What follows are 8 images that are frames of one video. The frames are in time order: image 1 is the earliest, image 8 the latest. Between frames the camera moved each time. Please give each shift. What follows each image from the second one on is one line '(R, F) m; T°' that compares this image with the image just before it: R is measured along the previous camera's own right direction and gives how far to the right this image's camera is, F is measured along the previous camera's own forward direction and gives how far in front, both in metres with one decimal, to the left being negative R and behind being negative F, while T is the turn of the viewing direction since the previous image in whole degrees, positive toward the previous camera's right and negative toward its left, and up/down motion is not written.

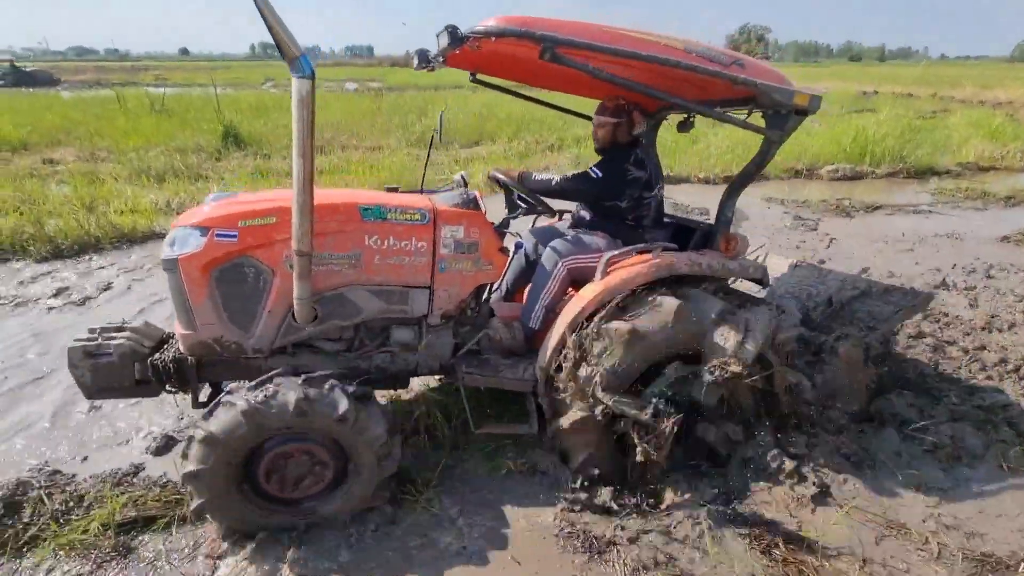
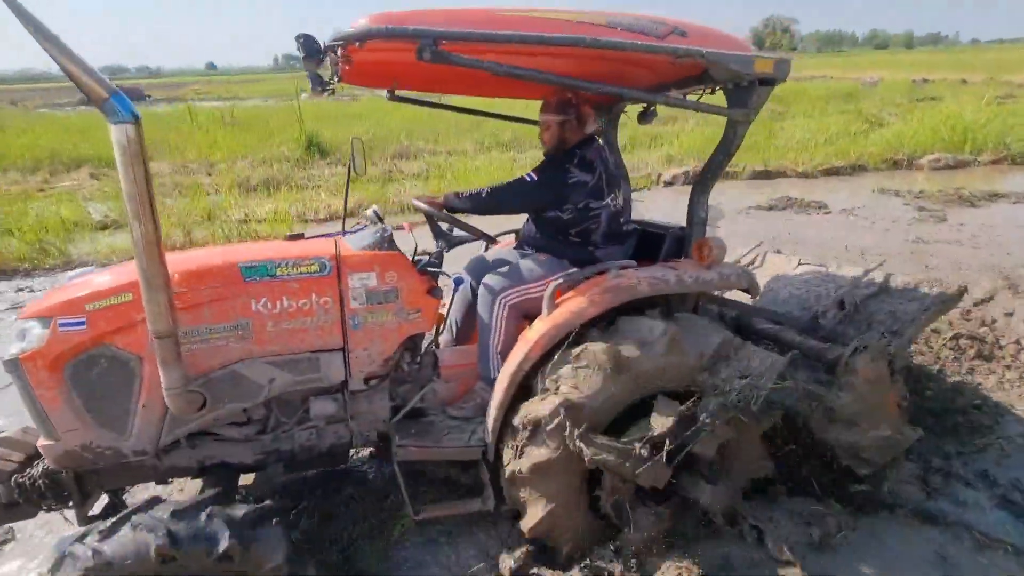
(+0.2, +0.2) m; -4°
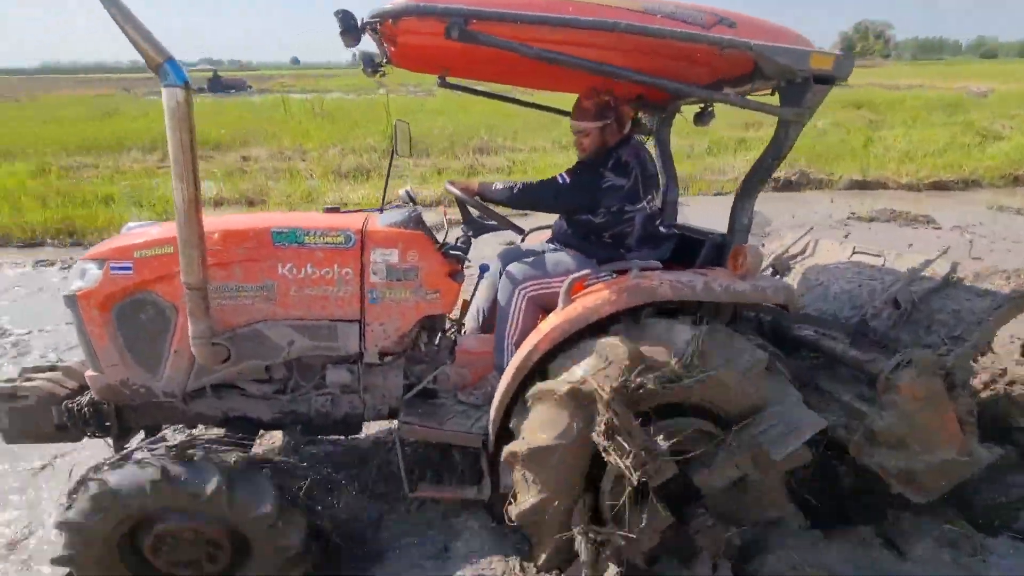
(+0.1, 0.0) m; -7°
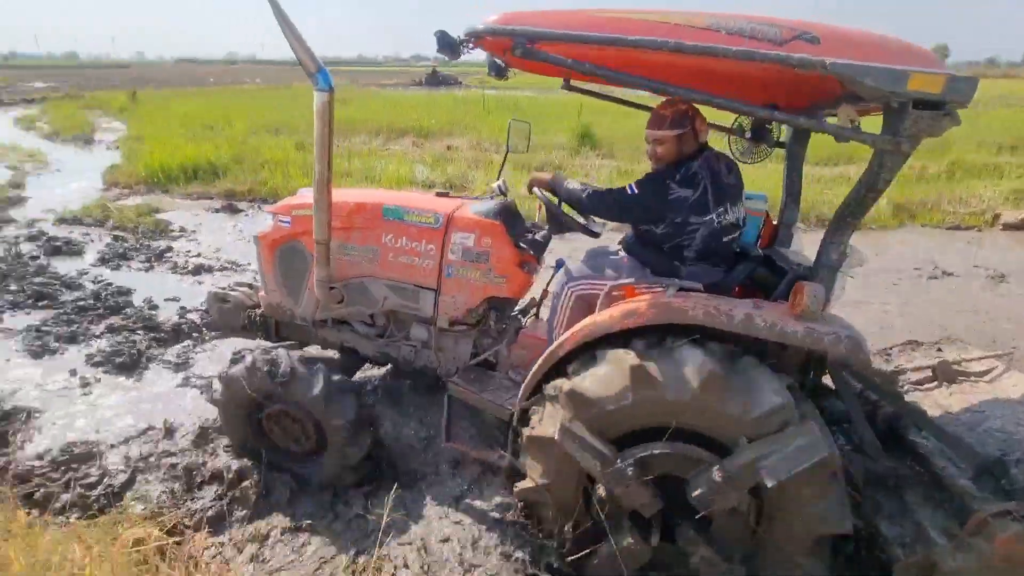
(+0.3, -0.1) m; -19°
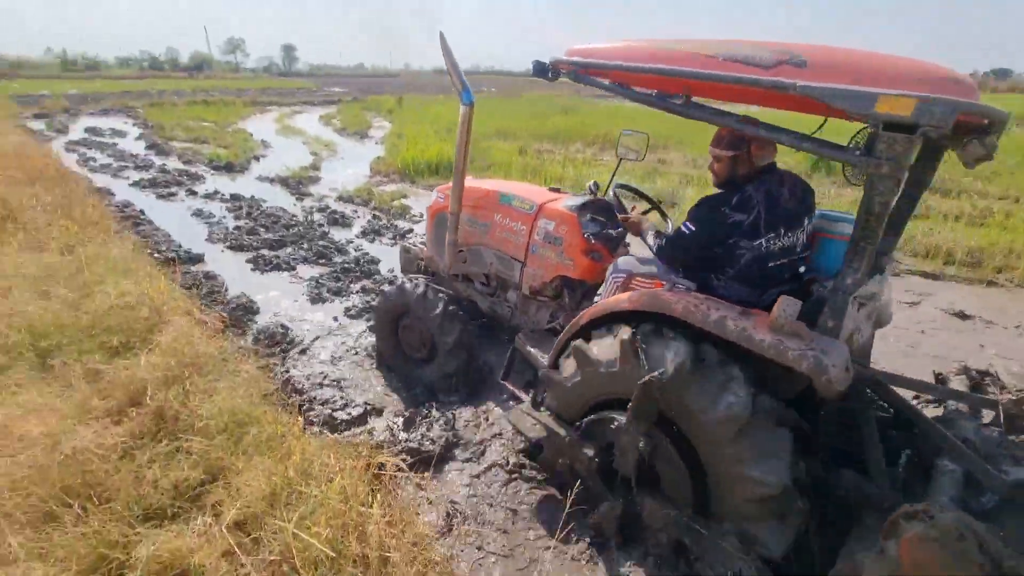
(+0.3, -0.4) m; -21°
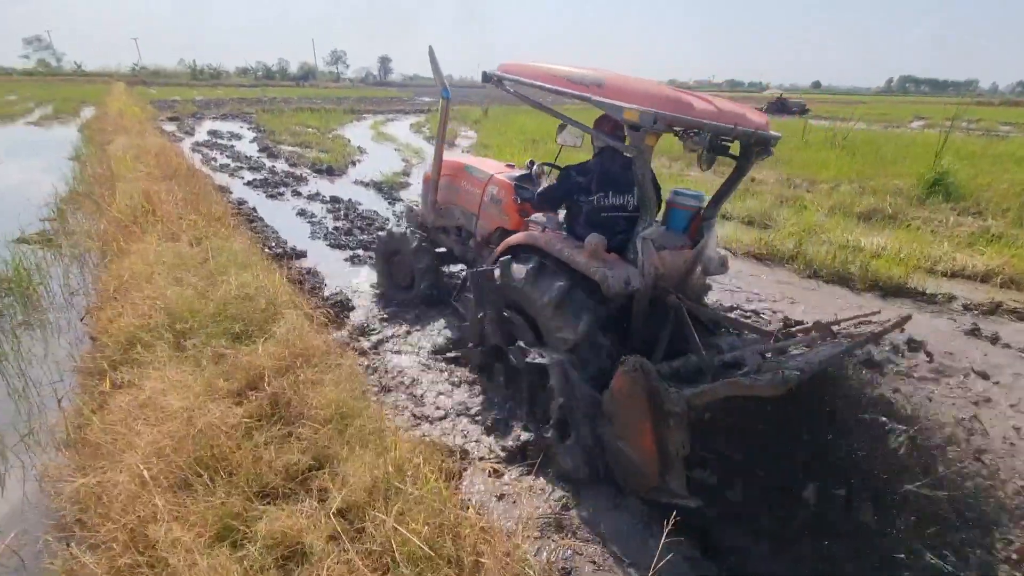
(-0.7, -0.2) m; -8°
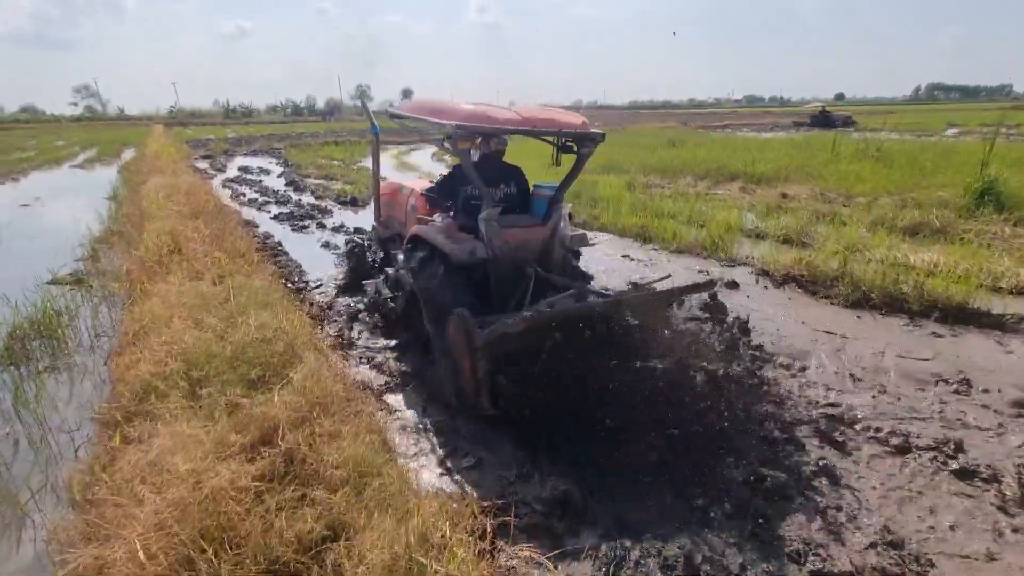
(-0.1, +1.1) m; -3°
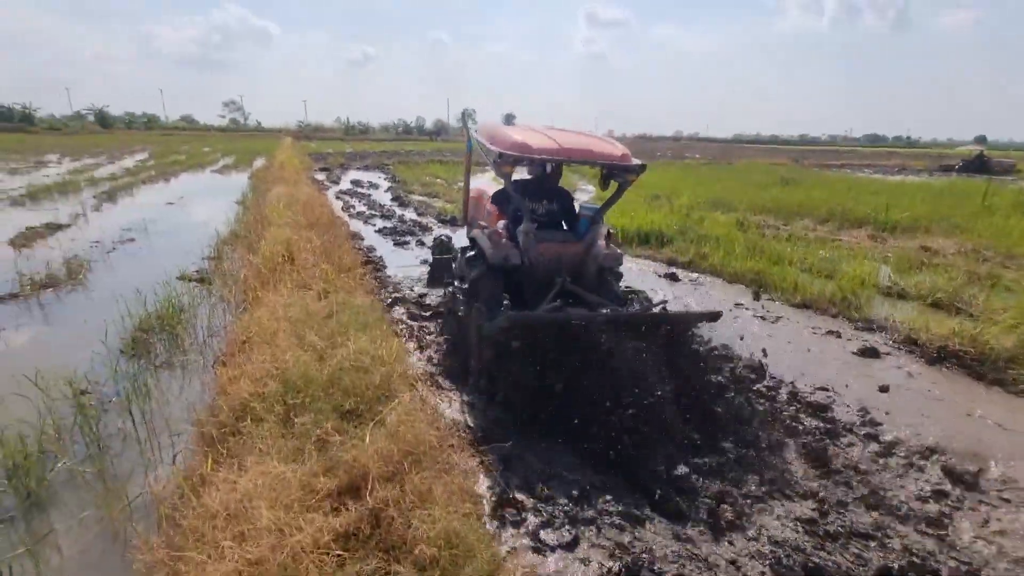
(-1.1, +1.6) m; -10°
